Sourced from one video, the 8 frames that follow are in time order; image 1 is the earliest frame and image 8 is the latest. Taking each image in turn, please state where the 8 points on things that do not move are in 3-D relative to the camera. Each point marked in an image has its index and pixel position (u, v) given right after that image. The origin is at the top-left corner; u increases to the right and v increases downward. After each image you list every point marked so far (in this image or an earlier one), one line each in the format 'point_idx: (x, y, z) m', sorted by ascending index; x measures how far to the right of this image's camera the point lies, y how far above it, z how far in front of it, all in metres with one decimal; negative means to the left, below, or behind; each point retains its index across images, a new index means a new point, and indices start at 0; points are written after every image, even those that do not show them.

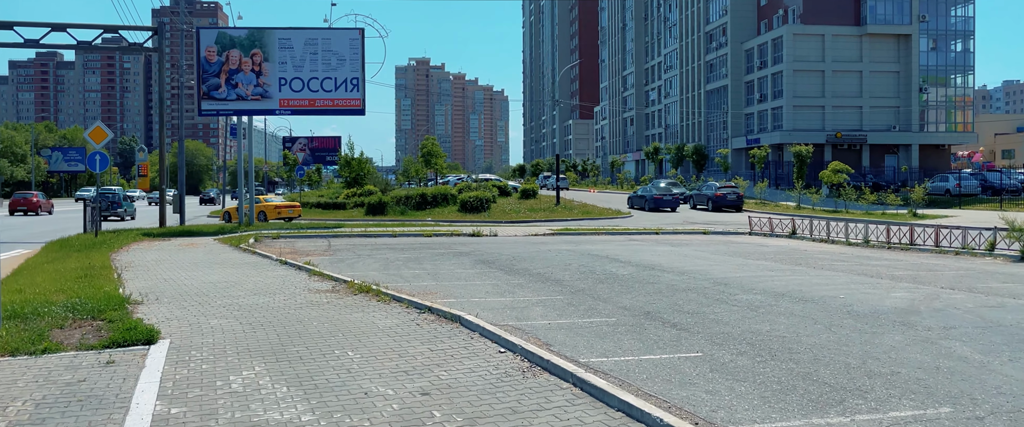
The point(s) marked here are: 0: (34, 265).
0: (-8.4, -0.9, +18.4) m
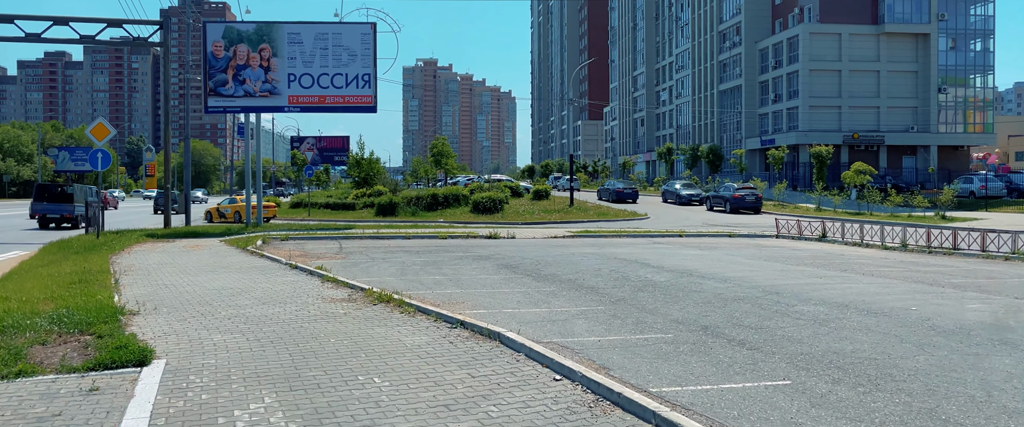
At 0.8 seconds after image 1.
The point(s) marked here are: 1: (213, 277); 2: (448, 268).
0: (-8.0, -0.9, +17.2) m
1: (-4.4, -0.9, +15.4) m
2: (-1.0, -0.9, +17.2) m
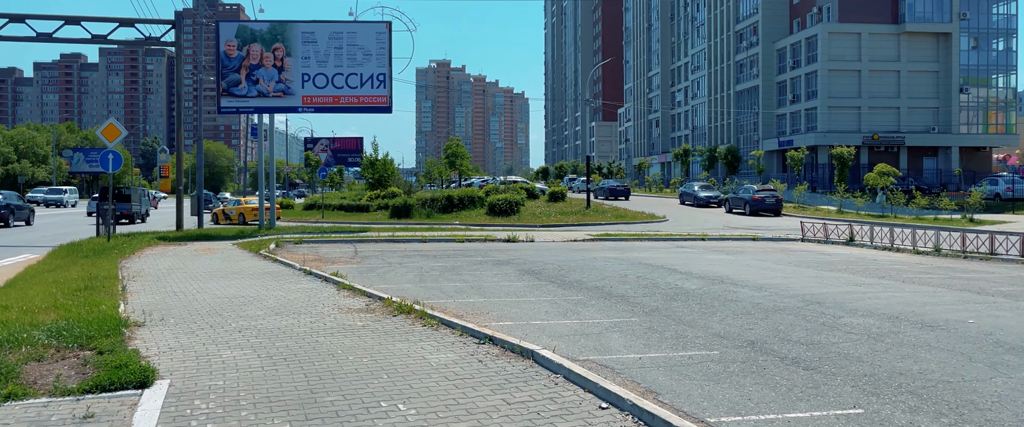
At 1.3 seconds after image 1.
0: (-7.7, -1.0, +16.7) m
1: (-4.1, -1.0, +14.8) m
2: (-0.7, -1.0, +16.5) m
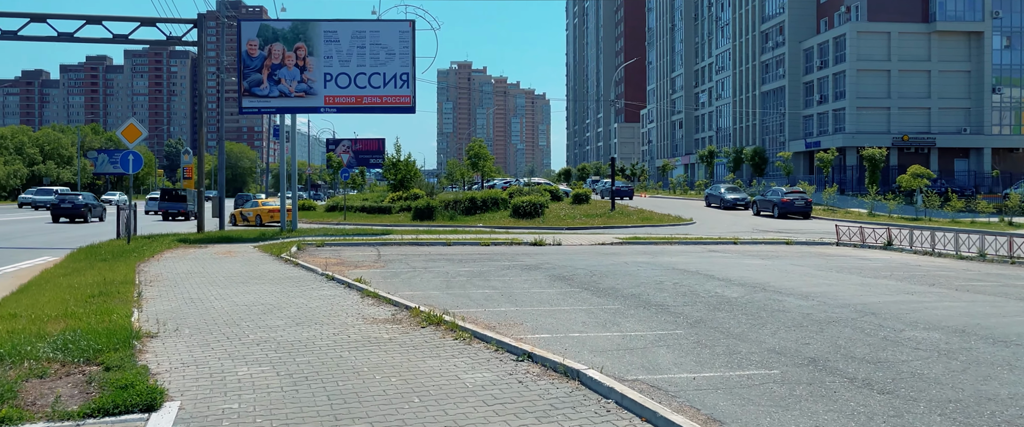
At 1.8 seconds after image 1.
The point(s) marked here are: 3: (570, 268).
0: (-7.2, -1.0, +16.1) m
1: (-3.6, -1.0, +14.2) m
2: (-0.2, -1.0, +15.9) m
3: (+1.1, -1.0, +19.1) m
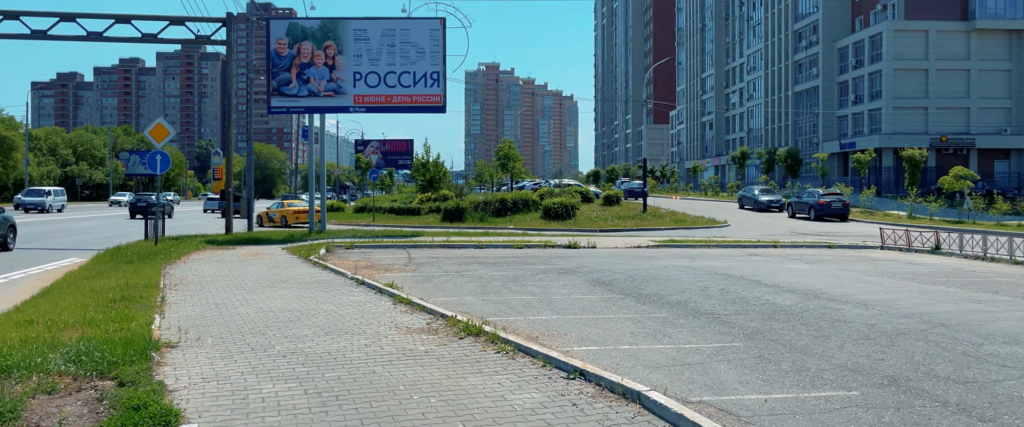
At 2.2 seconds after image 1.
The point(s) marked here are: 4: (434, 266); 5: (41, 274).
0: (-6.6, -1.0, +15.6) m
1: (-3.1, -1.1, +13.6) m
2: (+0.3, -1.1, +15.2) m
3: (+1.7, -1.0, +18.4) m
4: (-1.5, -1.0, +19.4) m
5: (-9.1, -1.2, +20.1) m
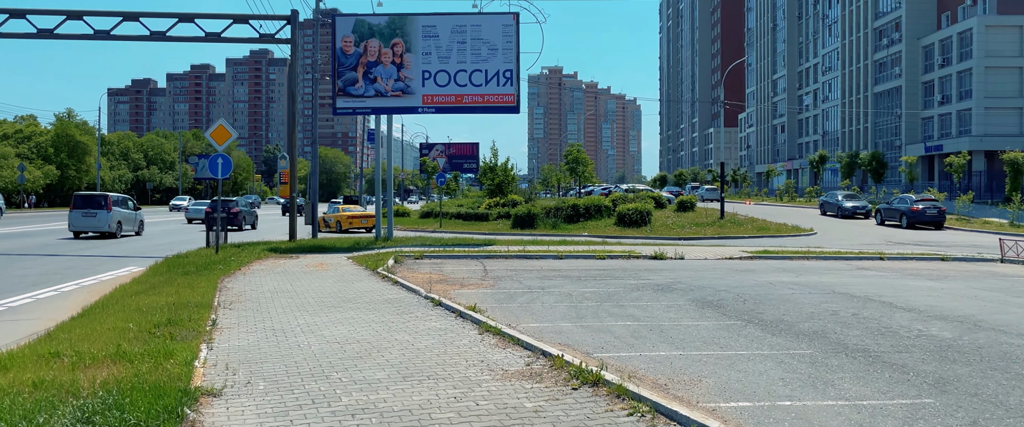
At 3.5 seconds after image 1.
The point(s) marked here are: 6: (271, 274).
0: (-5.4, -1.2, +14.1) m
1: (-2.0, -1.2, +11.9) m
2: (+1.6, -1.2, +13.2) m
3: (+3.1, -1.2, +16.3) m
4: (0.0, -1.1, +17.6) m
5: (-7.5, -1.3, +18.7) m
6: (-4.4, -1.1, +18.9) m
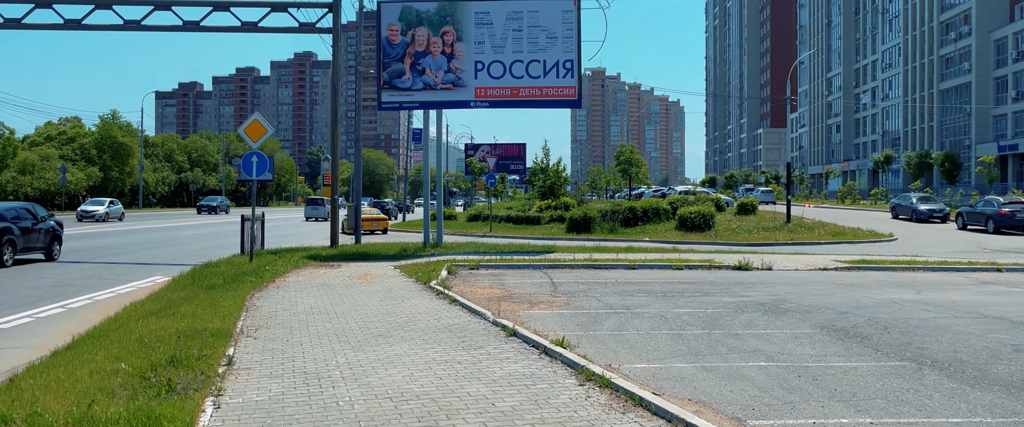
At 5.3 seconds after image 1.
0: (-4.4, -1.2, +11.7) m
1: (-1.1, -1.2, +9.3) m
2: (+2.5, -1.3, +10.5) m
3: (+4.2, -1.3, +13.6) m
4: (+1.1, -1.2, +14.9) m
5: (-6.4, -1.4, +16.3) m
6: (-3.2, -1.2, +16.4) m
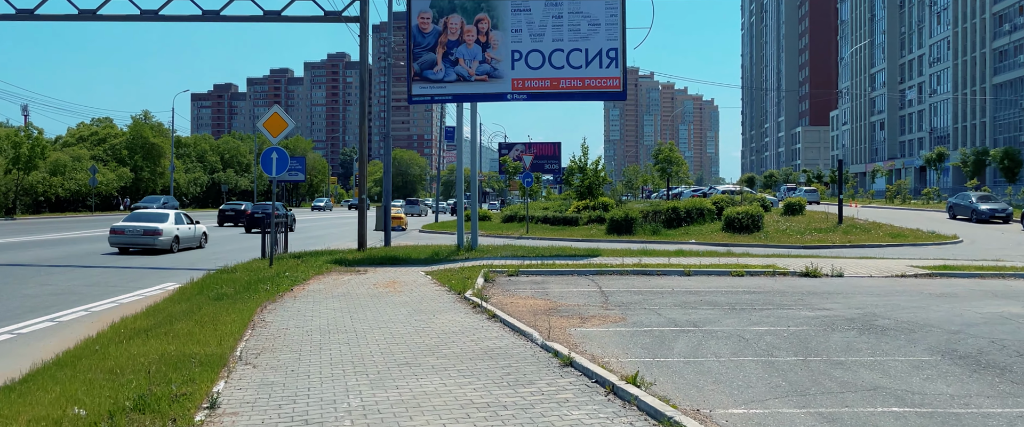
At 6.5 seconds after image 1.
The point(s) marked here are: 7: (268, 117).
0: (-3.9, -1.2, +9.8) m
1: (-0.7, -1.3, +7.4) m
2: (+2.9, -1.3, +8.5) m
3: (+4.7, -1.3, +11.5) m
4: (+1.7, -1.2, +12.9) m
5: (-5.7, -1.4, +14.5) m
6: (-2.6, -1.2, +14.6) m
7: (-4.7, +1.9, +19.8) m
